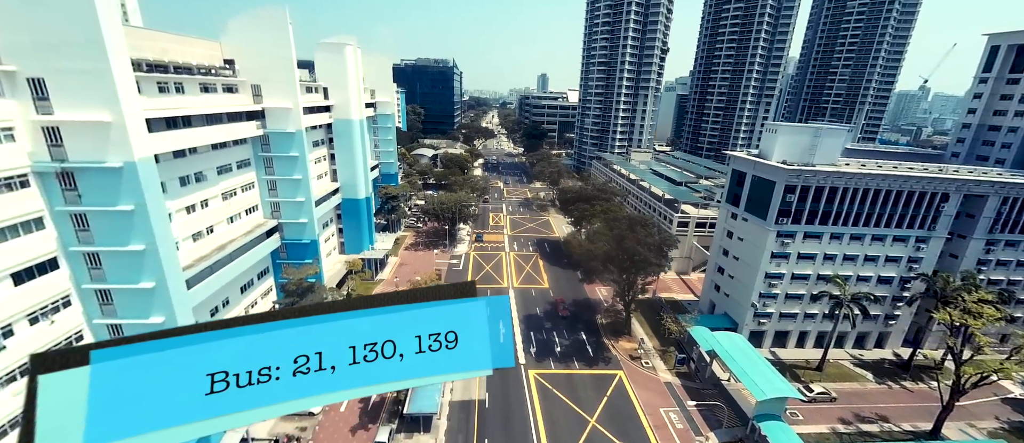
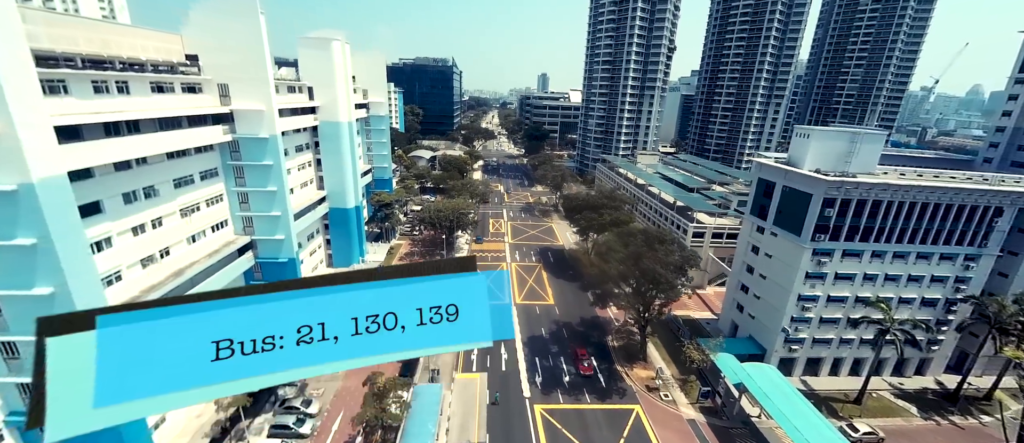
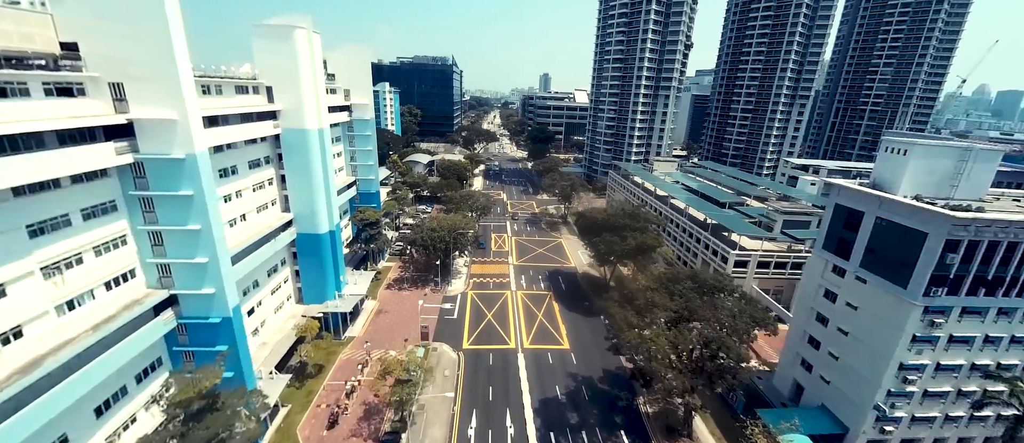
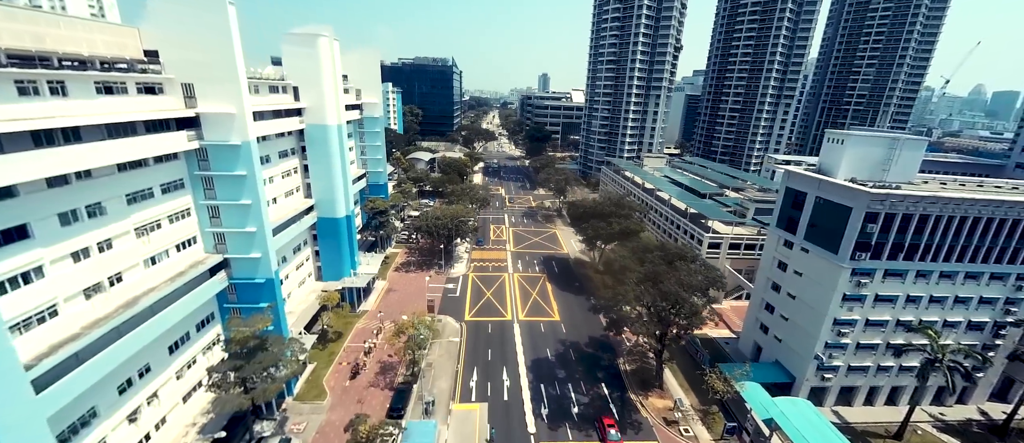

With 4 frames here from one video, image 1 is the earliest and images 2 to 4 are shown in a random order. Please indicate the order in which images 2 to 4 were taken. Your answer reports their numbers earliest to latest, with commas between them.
2, 4, 3
